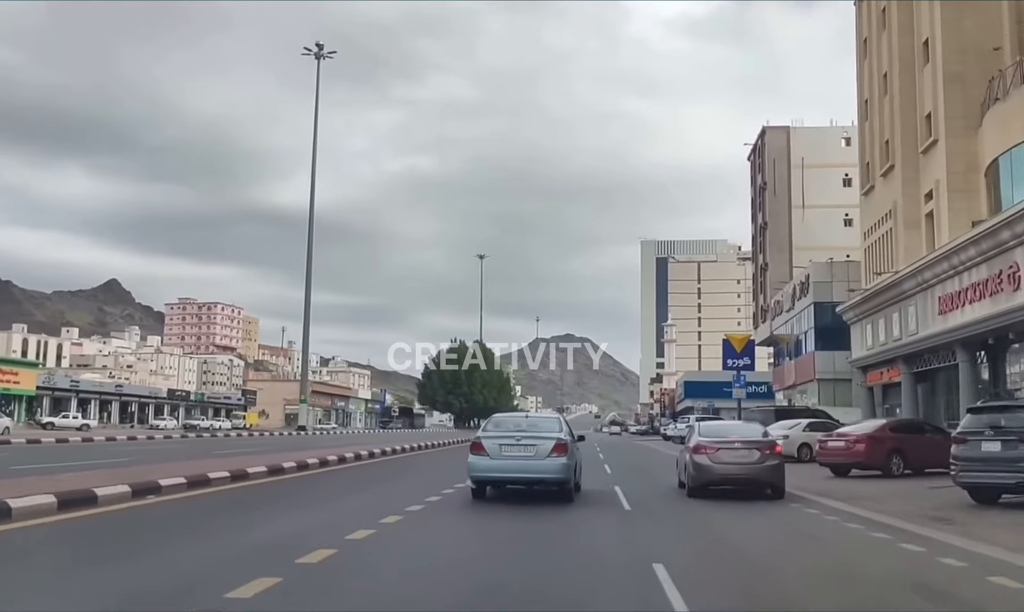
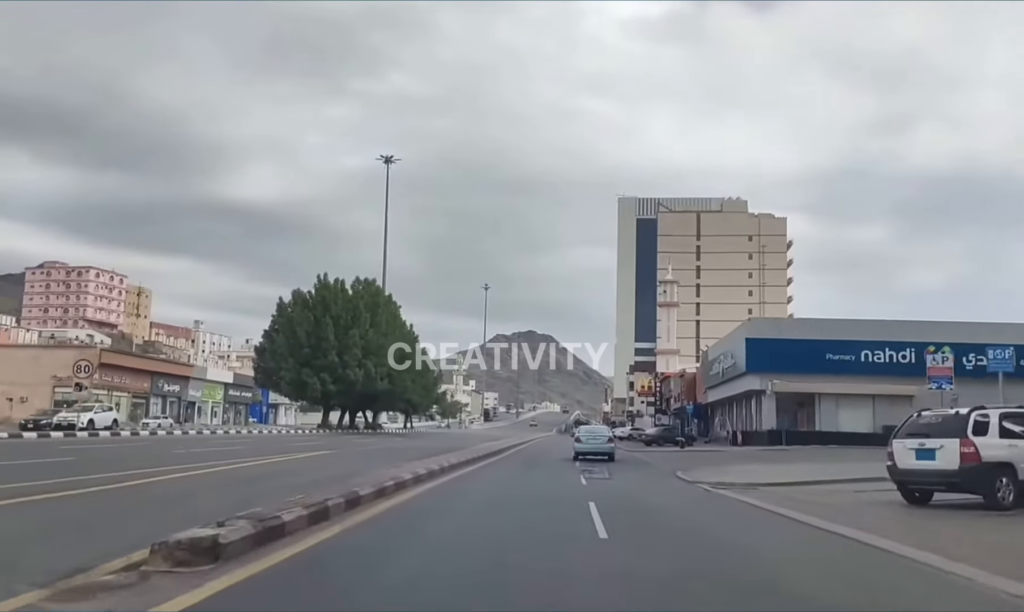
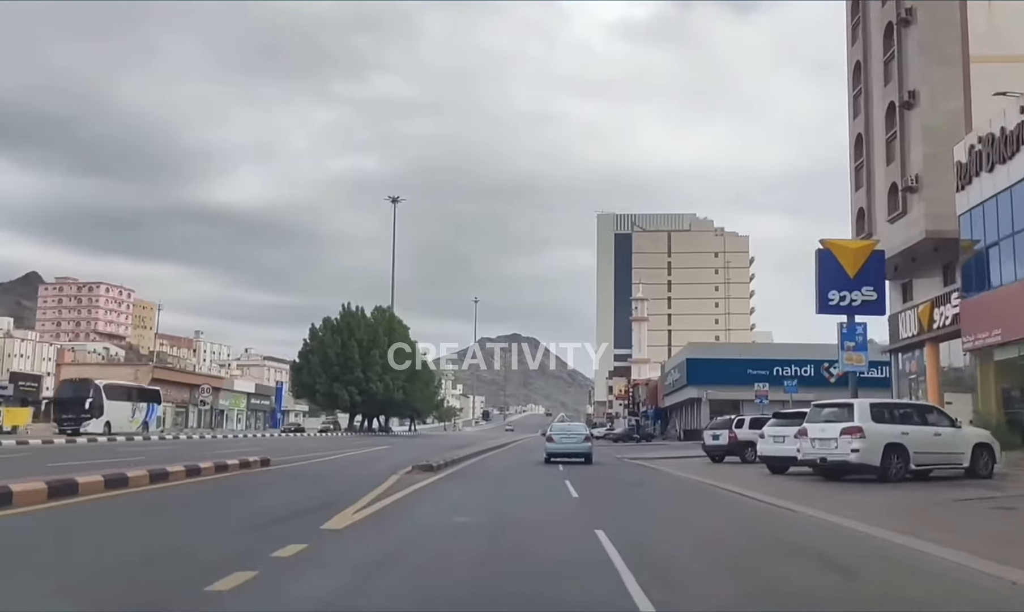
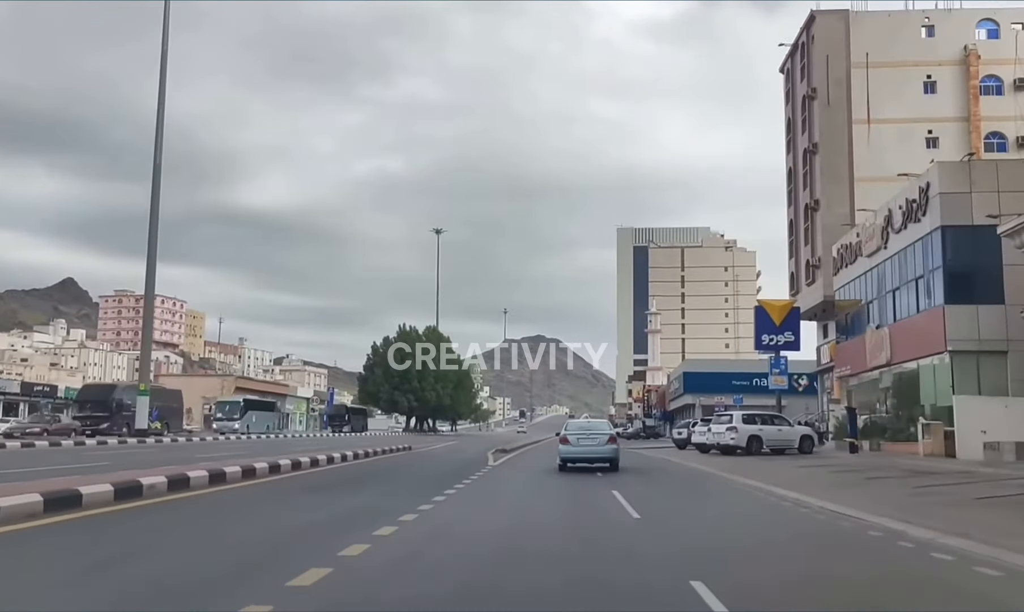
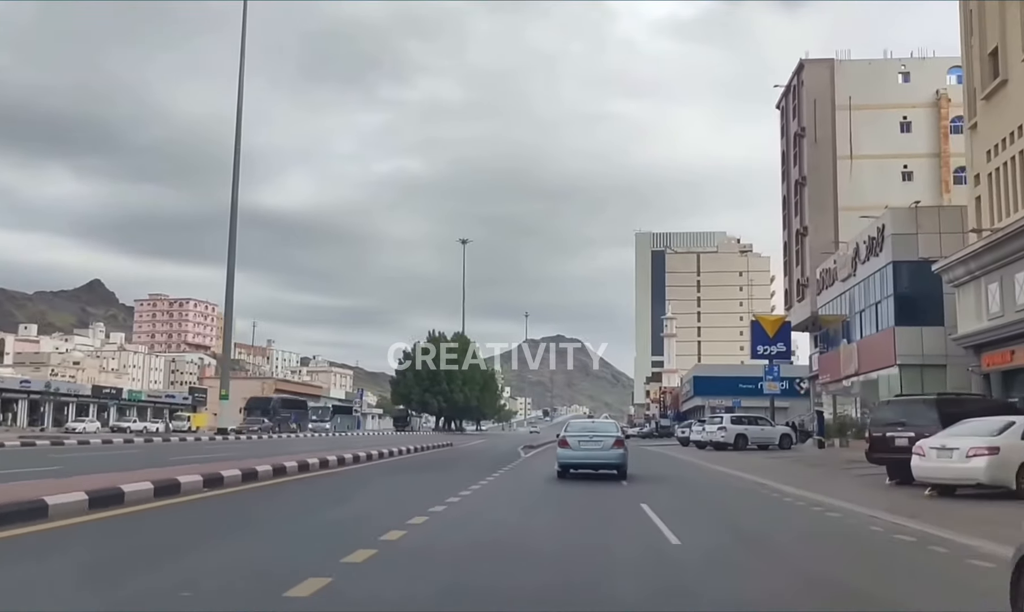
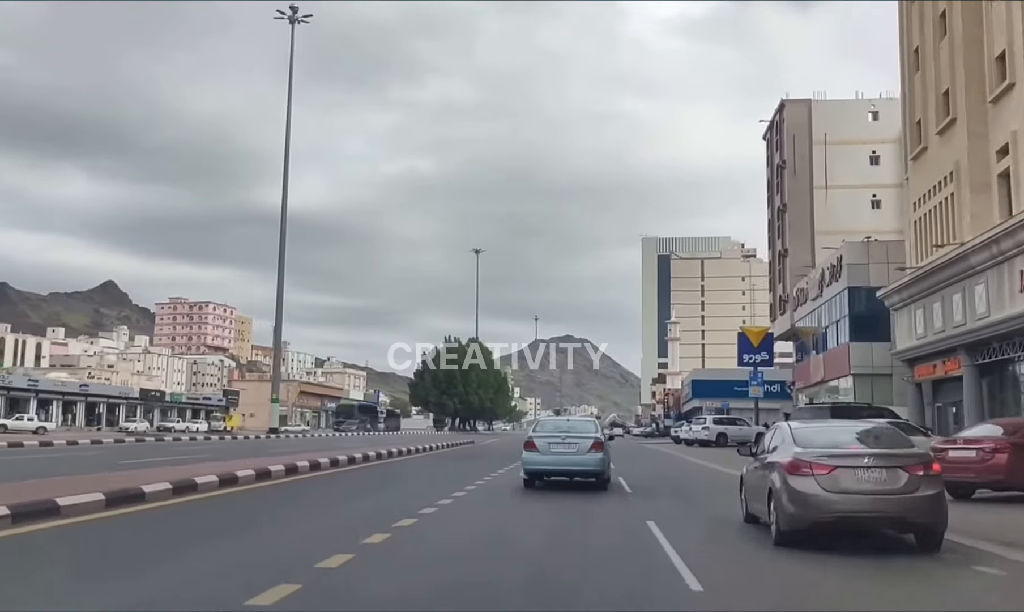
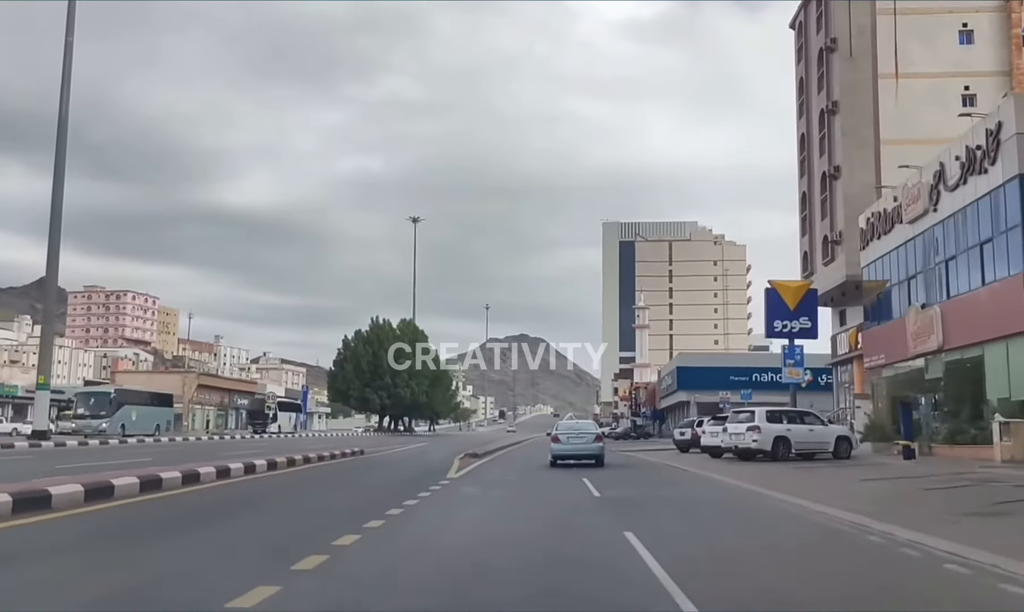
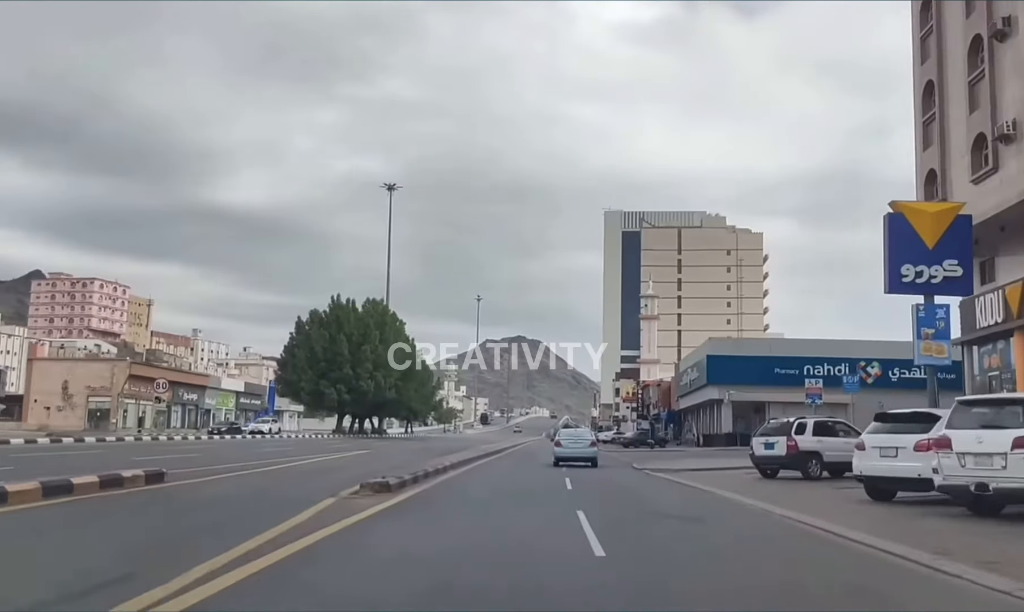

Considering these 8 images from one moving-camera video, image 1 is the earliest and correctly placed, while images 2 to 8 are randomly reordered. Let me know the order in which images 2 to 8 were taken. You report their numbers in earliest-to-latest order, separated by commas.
6, 5, 4, 7, 3, 8, 2
